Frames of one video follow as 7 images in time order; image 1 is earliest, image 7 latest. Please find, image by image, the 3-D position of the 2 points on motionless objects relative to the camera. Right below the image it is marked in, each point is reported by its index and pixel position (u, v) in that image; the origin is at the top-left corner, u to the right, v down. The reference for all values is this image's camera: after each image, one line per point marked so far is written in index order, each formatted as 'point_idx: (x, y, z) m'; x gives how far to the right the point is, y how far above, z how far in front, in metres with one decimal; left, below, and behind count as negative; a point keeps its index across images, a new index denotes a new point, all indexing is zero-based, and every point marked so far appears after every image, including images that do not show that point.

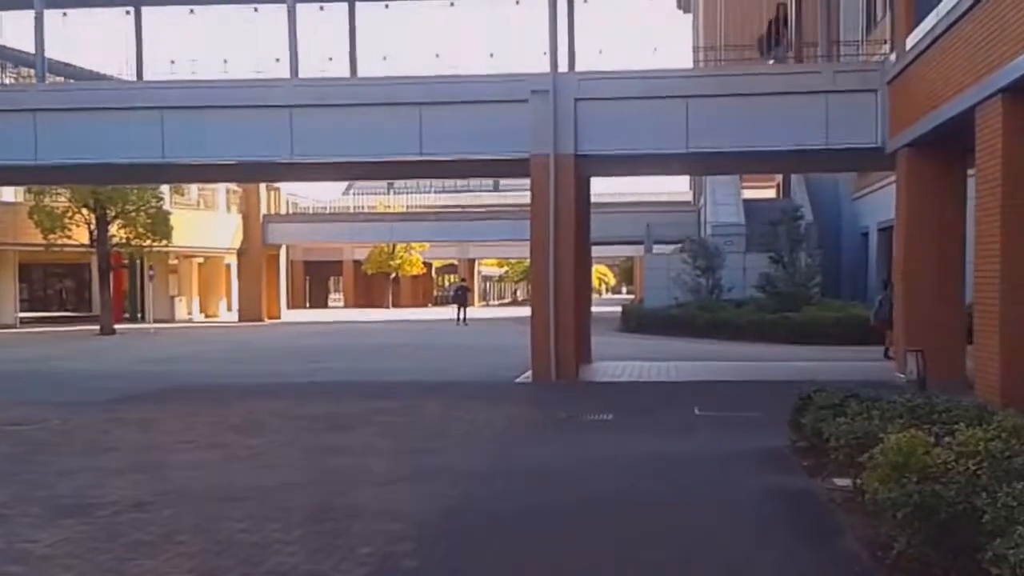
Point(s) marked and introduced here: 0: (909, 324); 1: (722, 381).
0: (+5.9, -0.6, +19.3) m
1: (+3.2, -1.4, +20.0) m
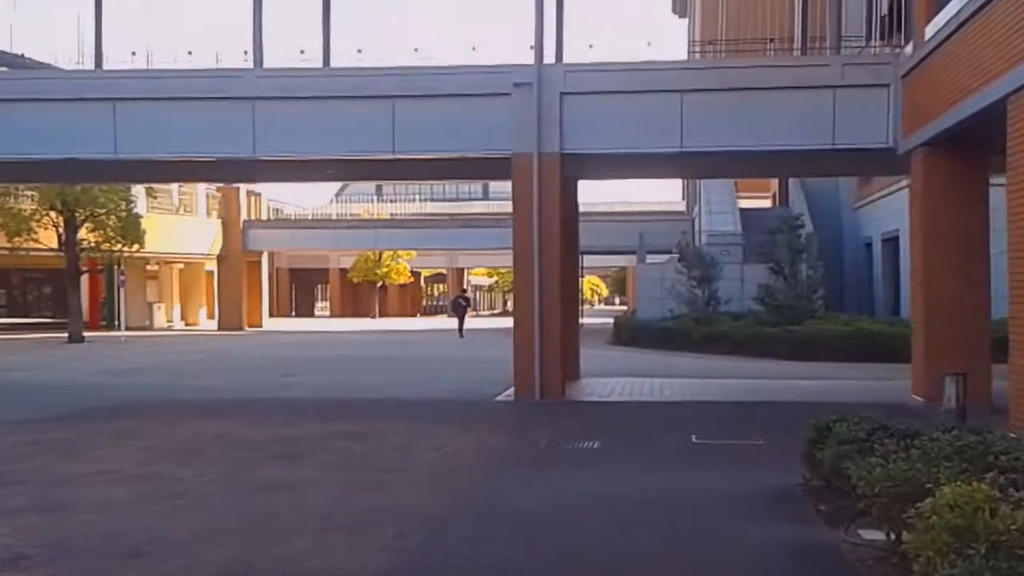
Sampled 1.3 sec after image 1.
0: (+5.7, -0.7, +17.7) m
1: (+2.8, -1.6, +18.3) m
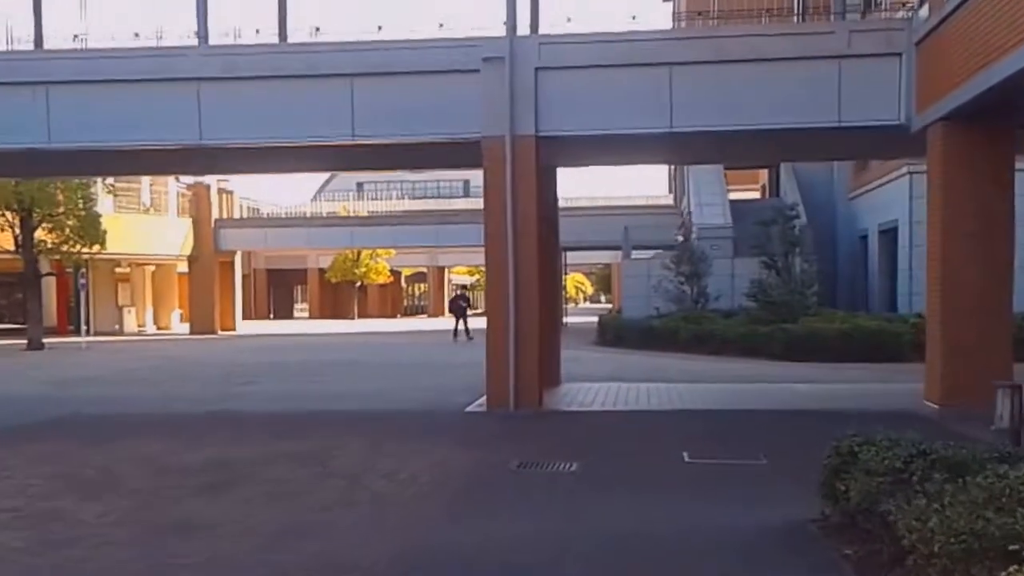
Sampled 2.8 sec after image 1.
0: (+5.3, -0.7, +15.9) m
1: (+2.5, -1.5, +16.5) m
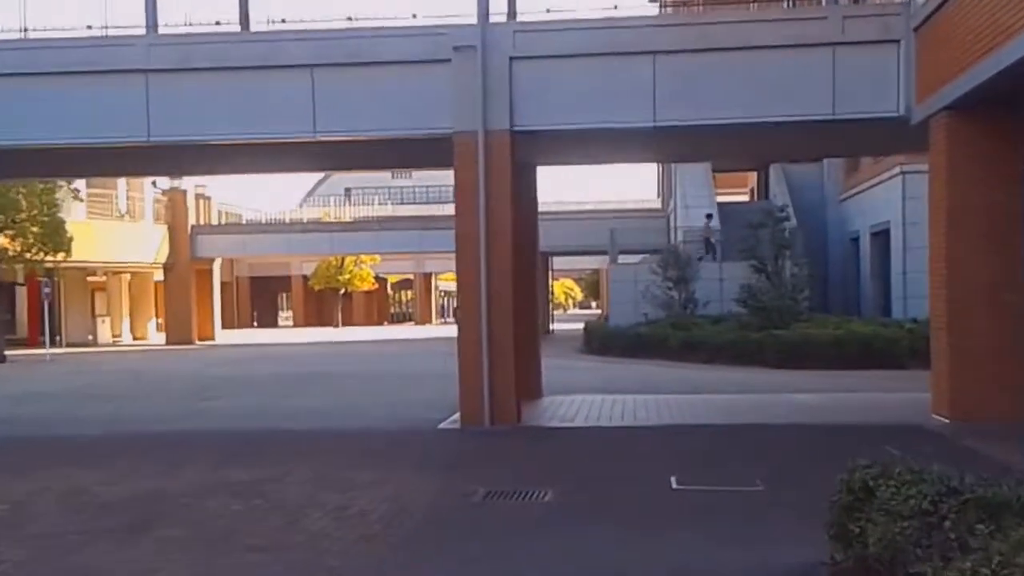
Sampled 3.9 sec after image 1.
0: (+5.0, -0.7, +14.7) m
1: (+2.2, -1.6, +15.3) m
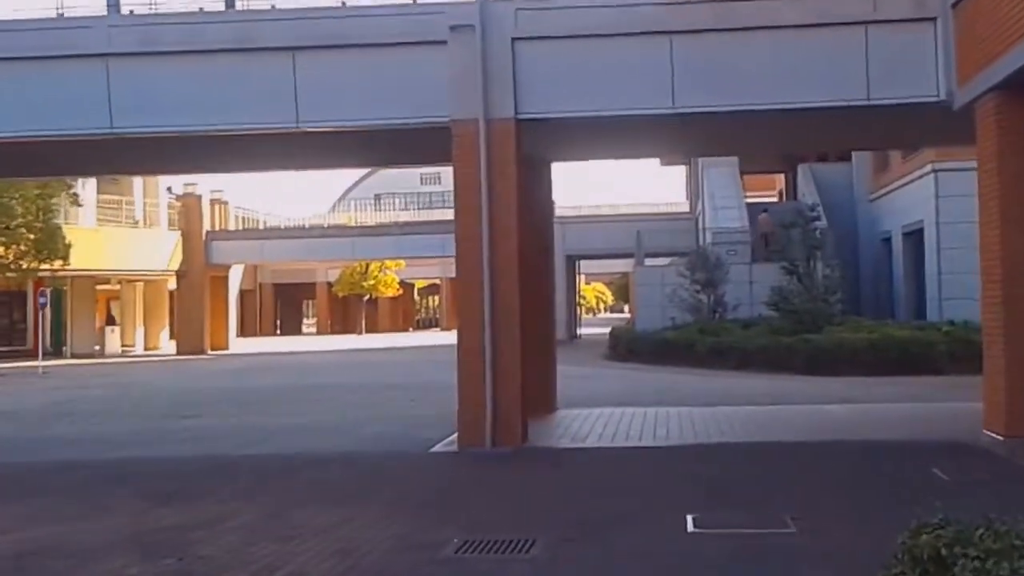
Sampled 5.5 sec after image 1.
0: (+5.0, -0.7, +13.1) m
1: (+2.2, -1.6, +13.7) m
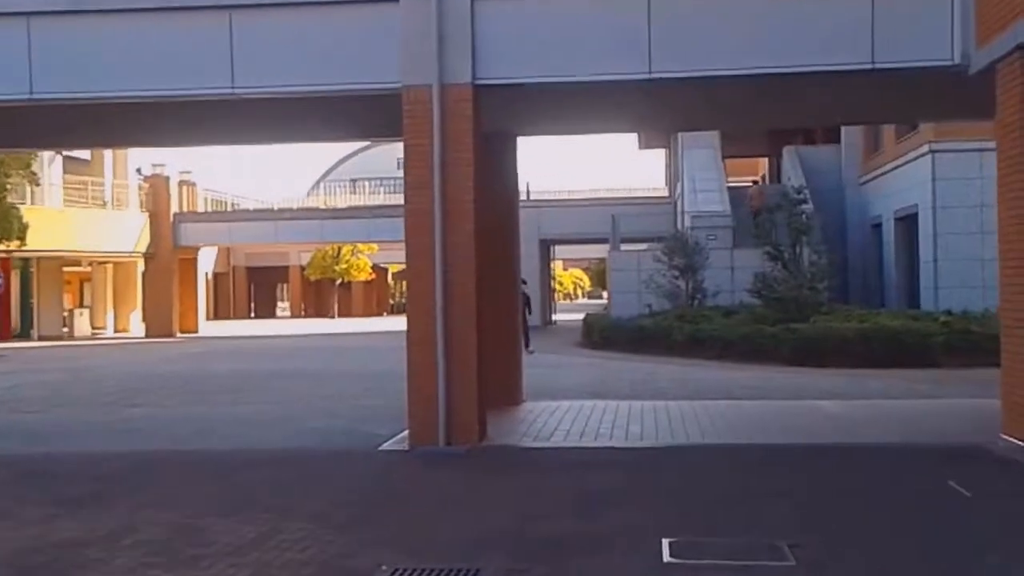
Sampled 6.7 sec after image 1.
0: (+4.6, -0.6, +11.7) m
1: (+1.8, -1.5, +12.3) m
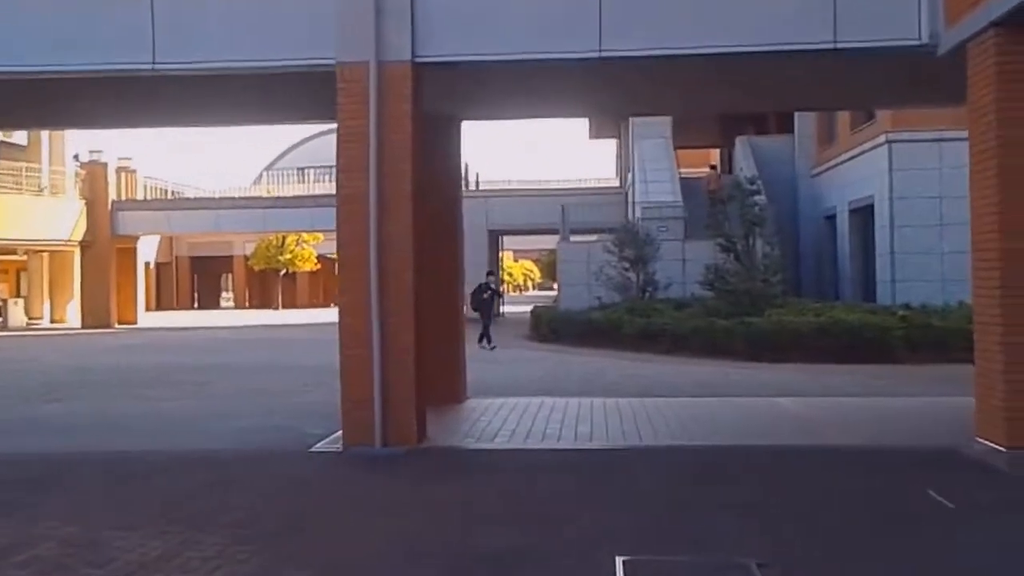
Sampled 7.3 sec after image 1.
0: (+4.1, -0.5, +11.1) m
1: (+1.3, -1.4, +11.6) m
